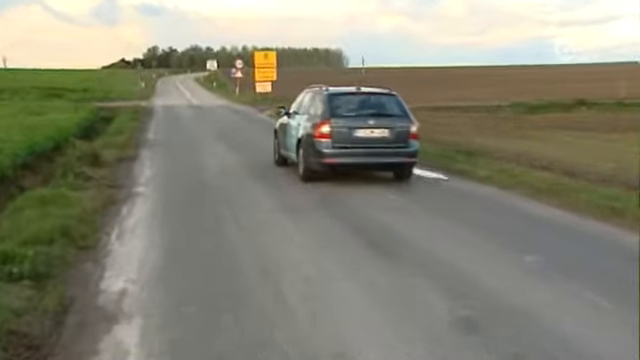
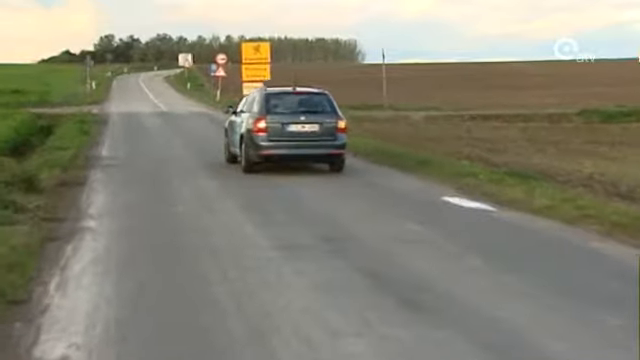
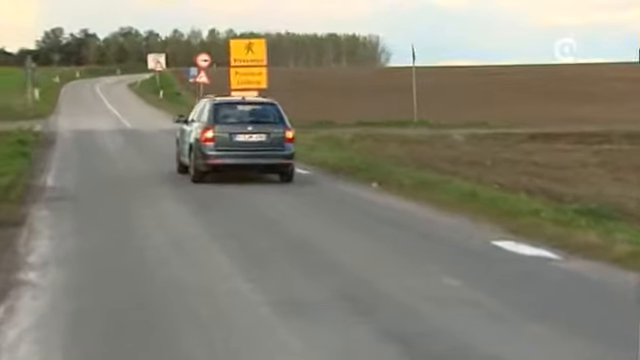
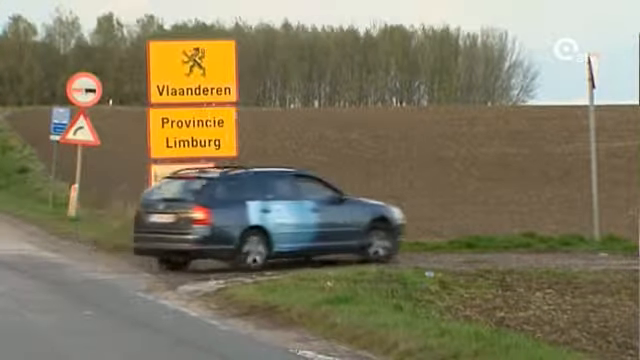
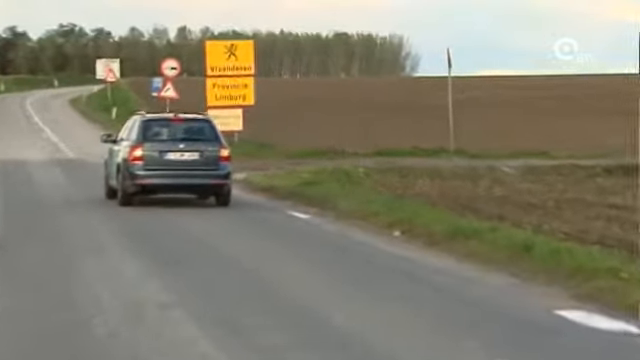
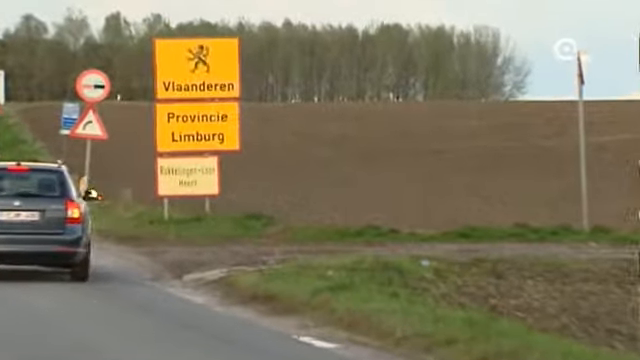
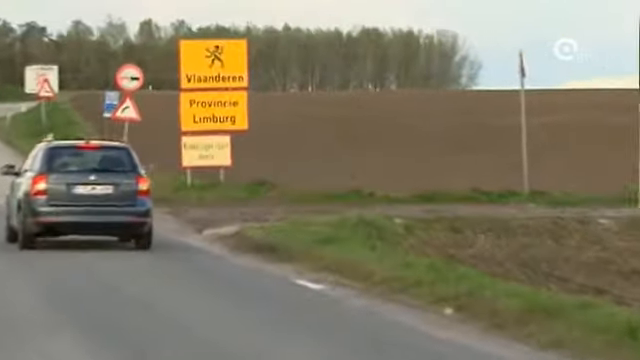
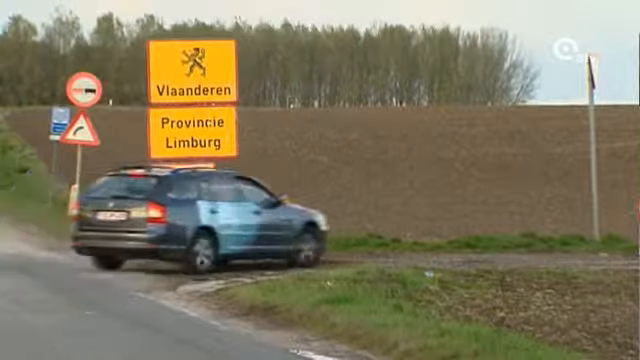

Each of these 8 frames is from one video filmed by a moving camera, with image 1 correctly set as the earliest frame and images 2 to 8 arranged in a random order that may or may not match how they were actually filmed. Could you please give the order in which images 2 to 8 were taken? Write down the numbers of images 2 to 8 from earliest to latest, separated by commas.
2, 3, 5, 7, 6, 8, 4
